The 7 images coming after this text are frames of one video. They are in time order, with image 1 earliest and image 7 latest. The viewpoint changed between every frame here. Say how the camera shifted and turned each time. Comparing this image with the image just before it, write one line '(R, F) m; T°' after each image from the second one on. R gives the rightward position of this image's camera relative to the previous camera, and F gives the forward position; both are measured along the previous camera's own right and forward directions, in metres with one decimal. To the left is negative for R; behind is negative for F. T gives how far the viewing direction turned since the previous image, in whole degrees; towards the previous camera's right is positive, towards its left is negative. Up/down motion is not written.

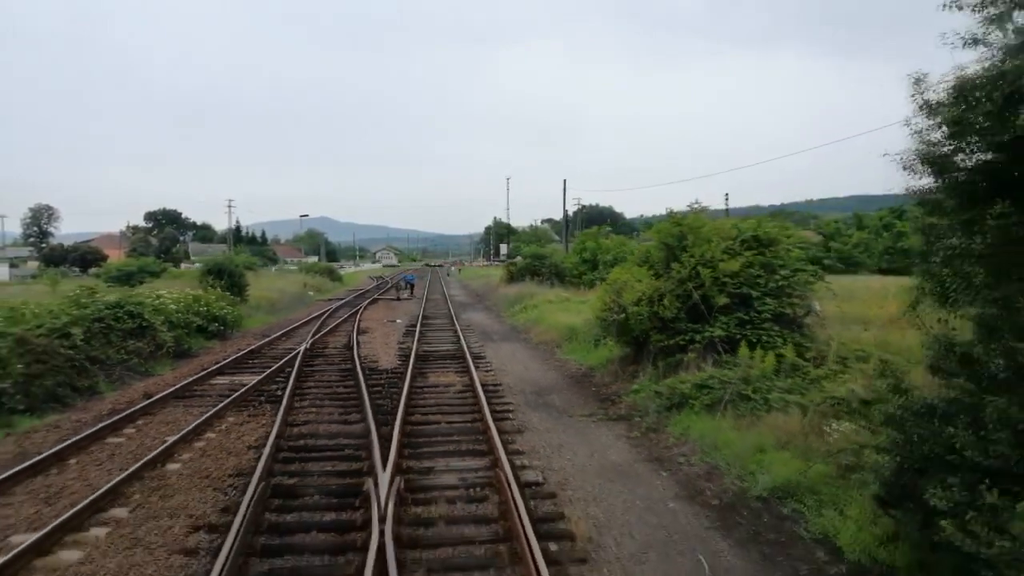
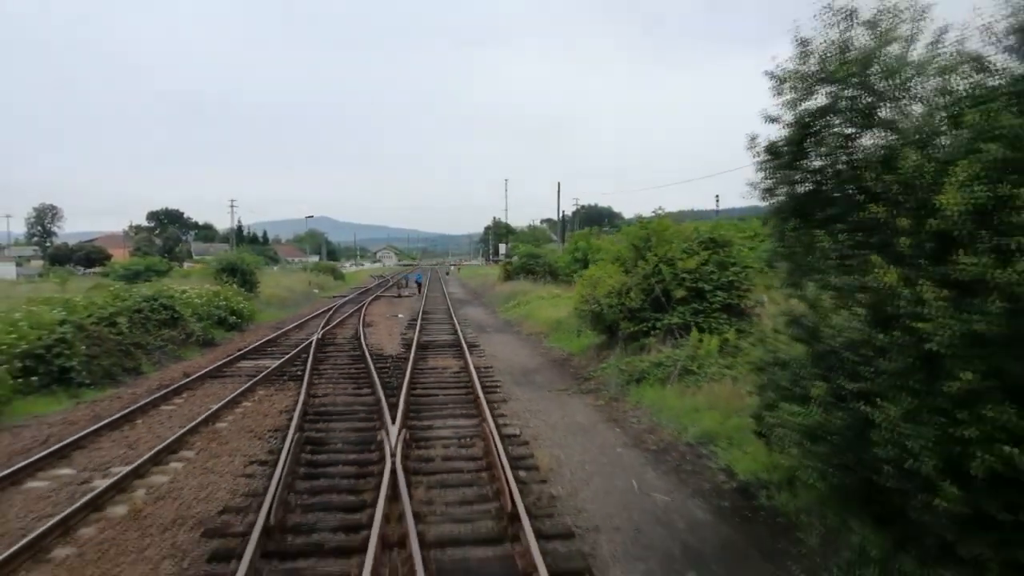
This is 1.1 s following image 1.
(+0.2, -2.0) m; 0°
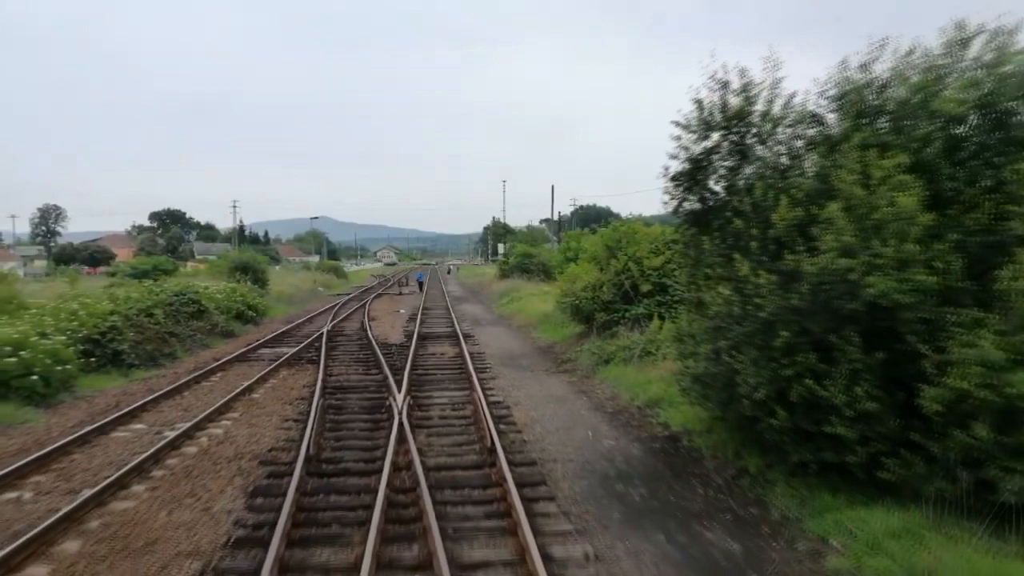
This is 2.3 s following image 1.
(+0.3, -2.1) m; 0°
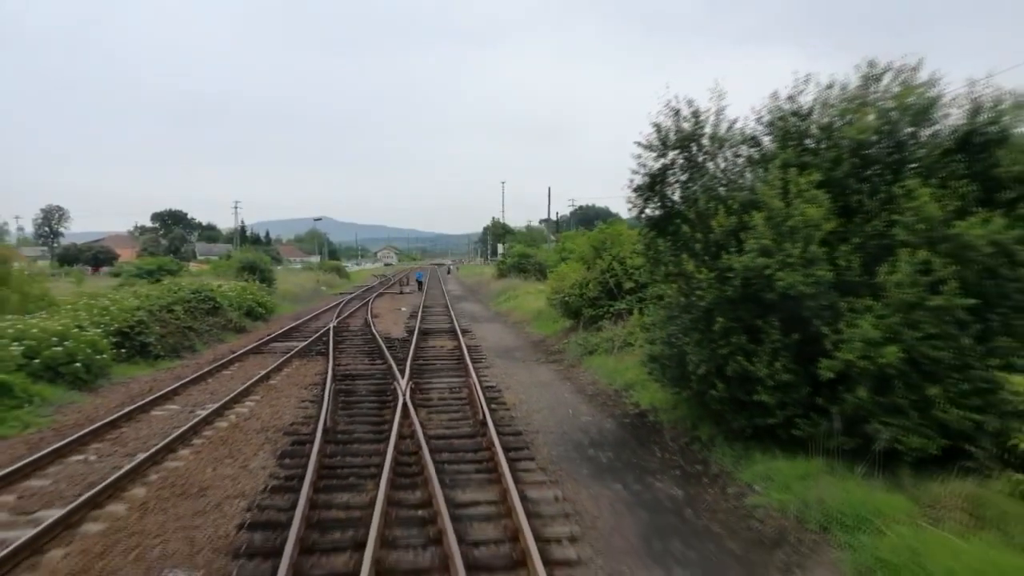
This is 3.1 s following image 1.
(+0.2, -1.4) m; 0°
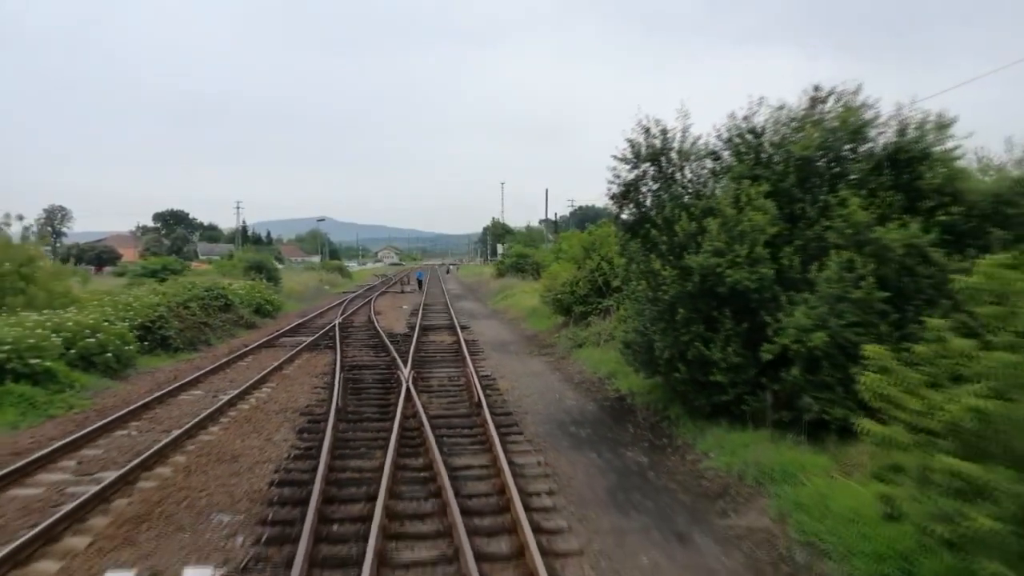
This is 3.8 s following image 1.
(+0.1, -1.2) m; 0°
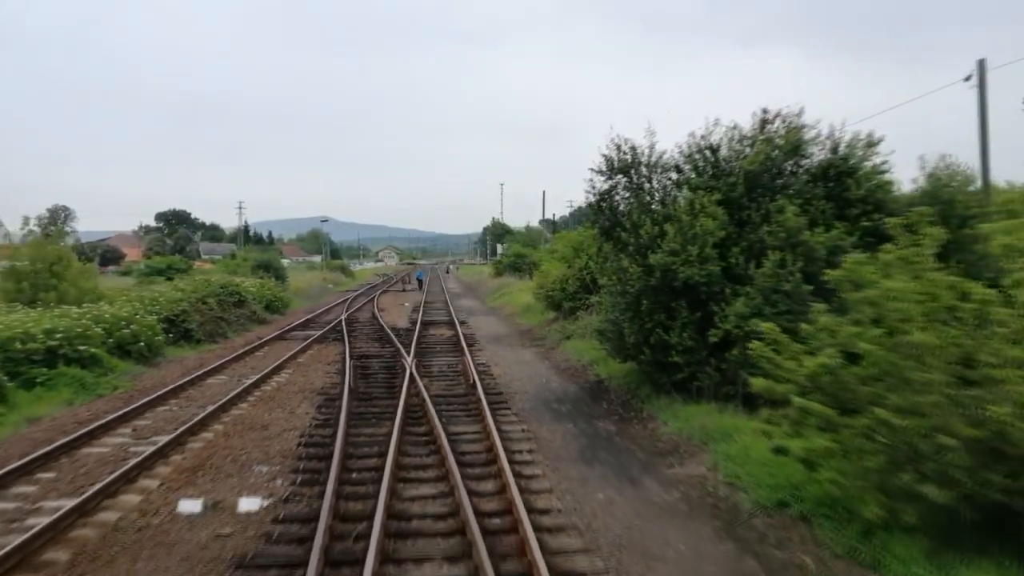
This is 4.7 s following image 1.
(+0.2, -1.5) m; 0°
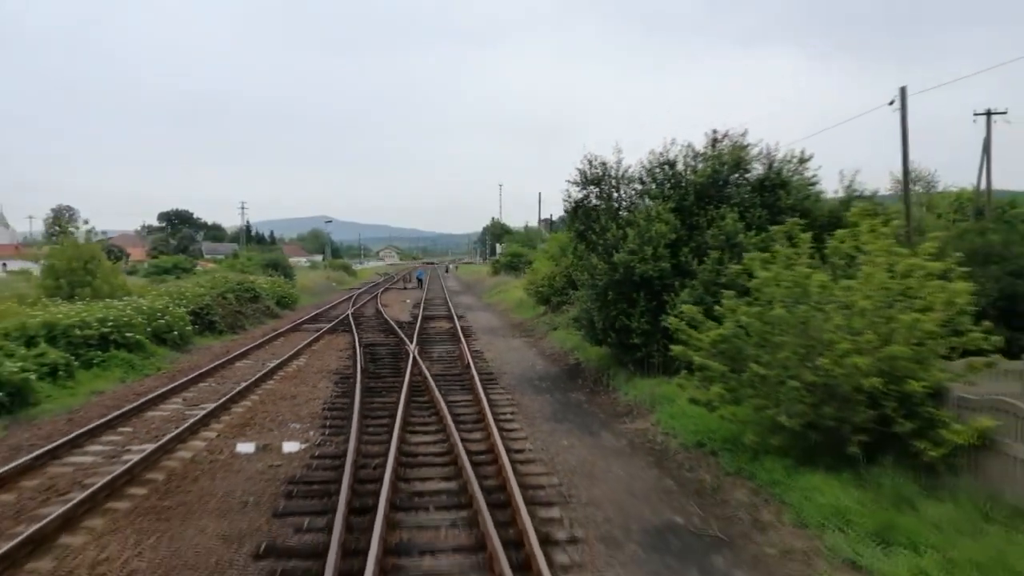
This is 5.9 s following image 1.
(+0.2, -2.0) m; 0°
